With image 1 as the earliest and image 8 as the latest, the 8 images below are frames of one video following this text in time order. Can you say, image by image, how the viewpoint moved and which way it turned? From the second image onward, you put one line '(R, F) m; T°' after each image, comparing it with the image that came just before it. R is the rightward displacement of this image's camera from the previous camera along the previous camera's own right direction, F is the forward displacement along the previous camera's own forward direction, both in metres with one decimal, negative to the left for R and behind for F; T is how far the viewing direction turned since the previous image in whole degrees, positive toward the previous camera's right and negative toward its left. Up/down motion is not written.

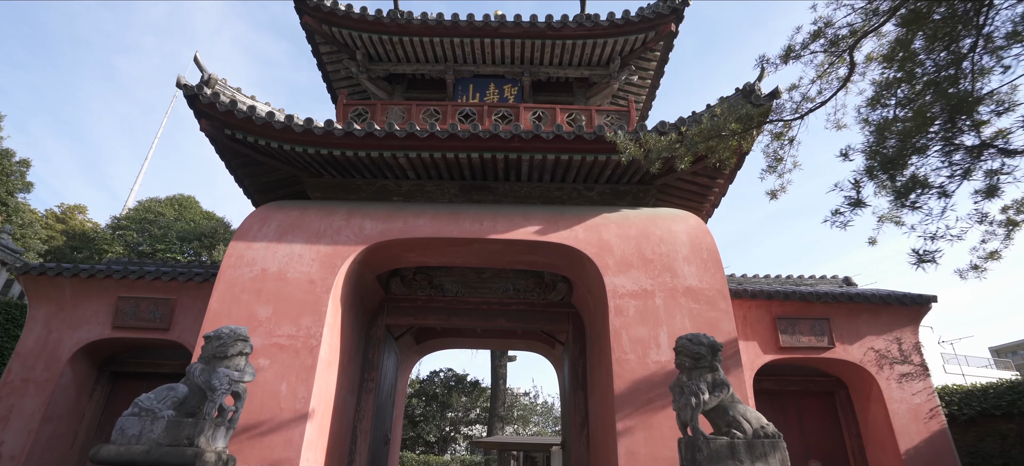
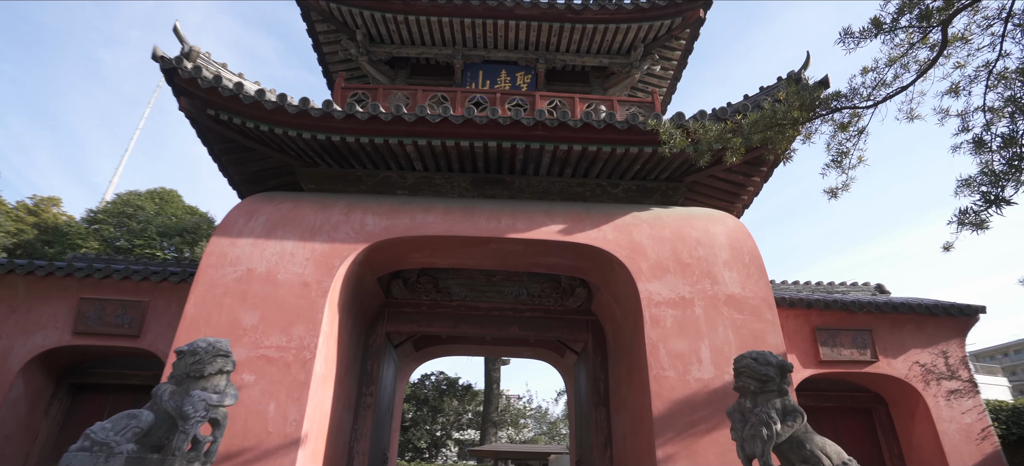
(-0.3, +0.6) m; +1°
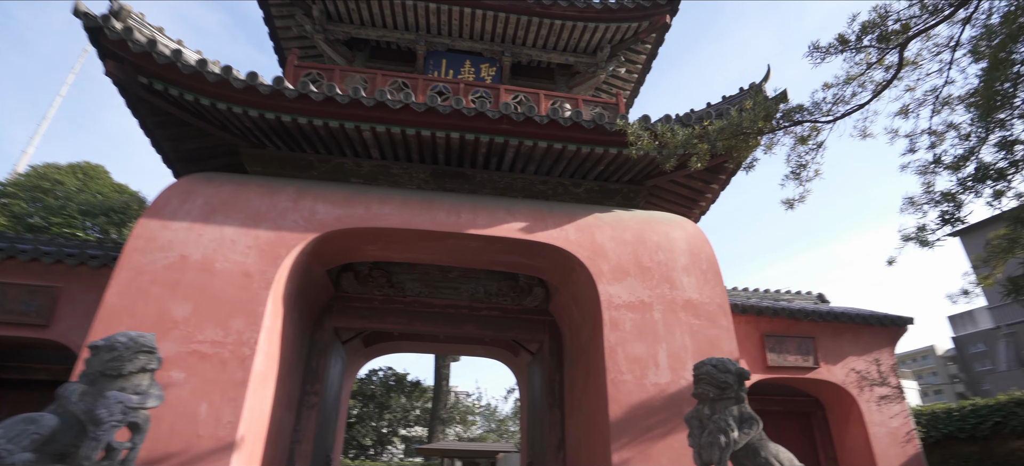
(-0.1, +0.2) m; +5°
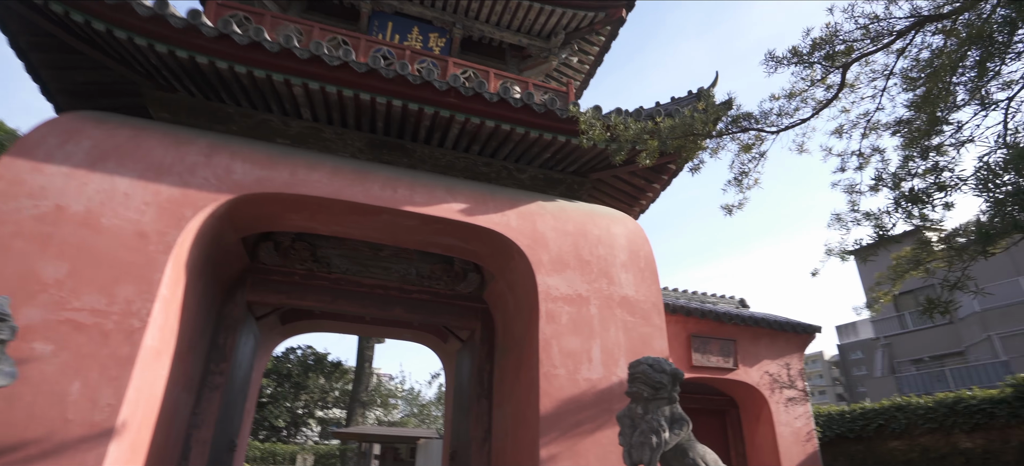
(0.0, +0.2) m; +7°
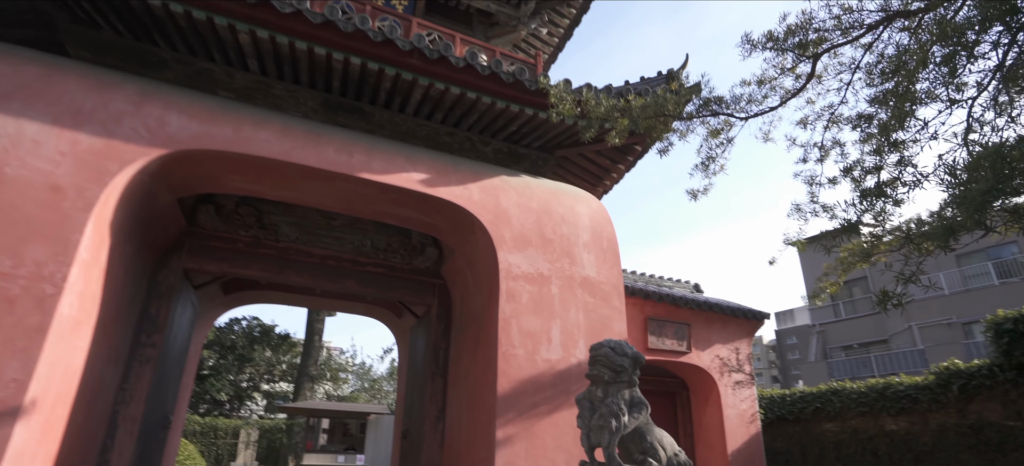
(0.0, +0.2) m; +5°
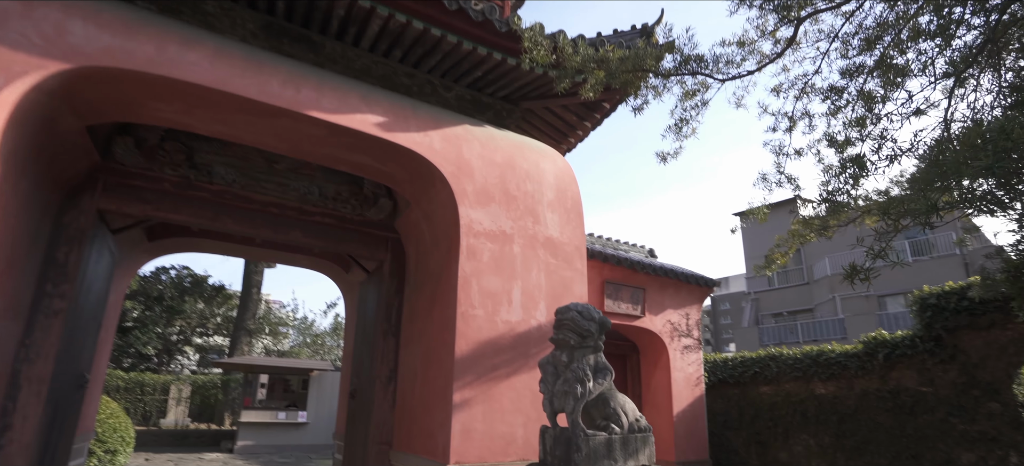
(-0.1, +0.2) m; +6°
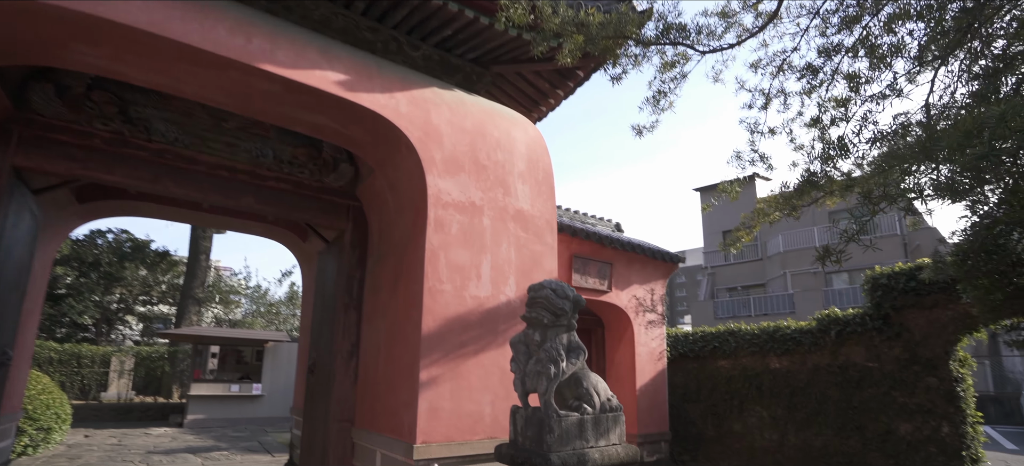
(-0.1, +0.2) m; +4°
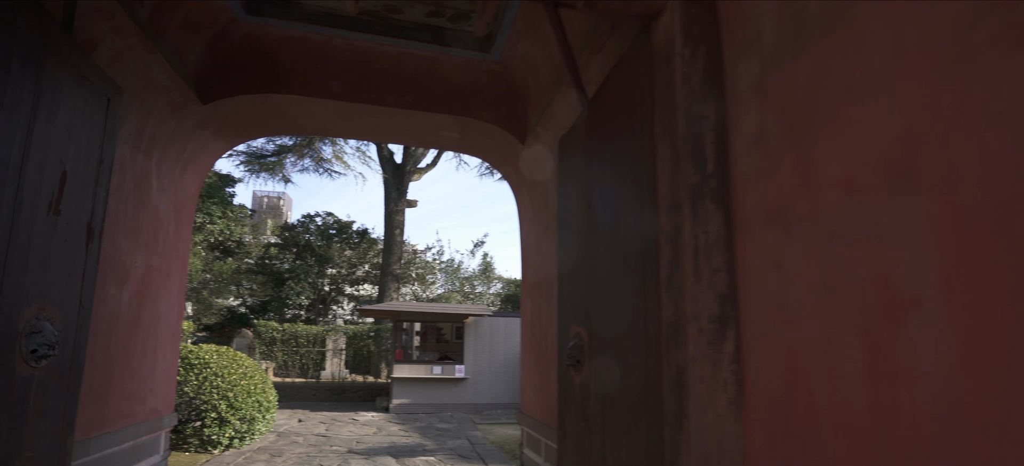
(-1.5, +2.6) m; -20°
